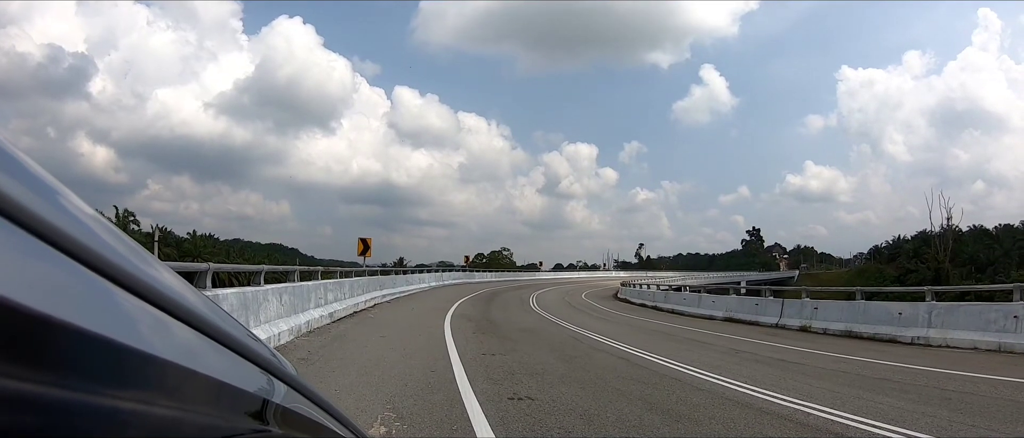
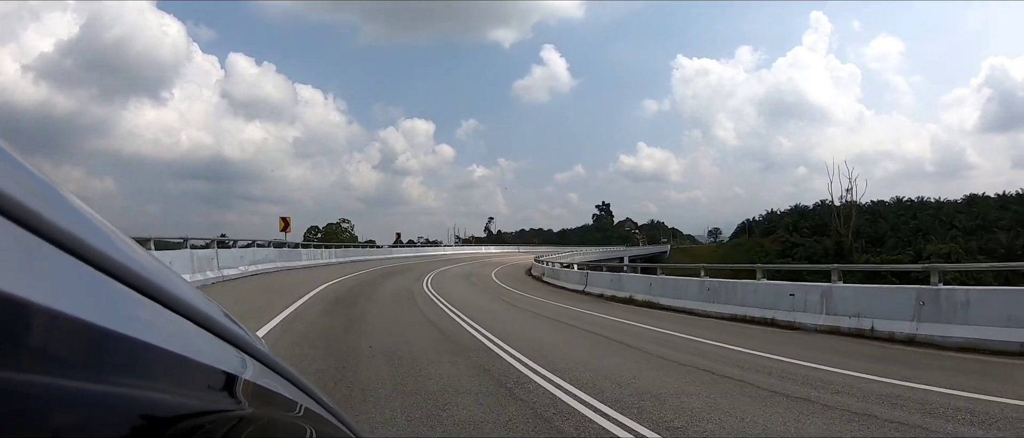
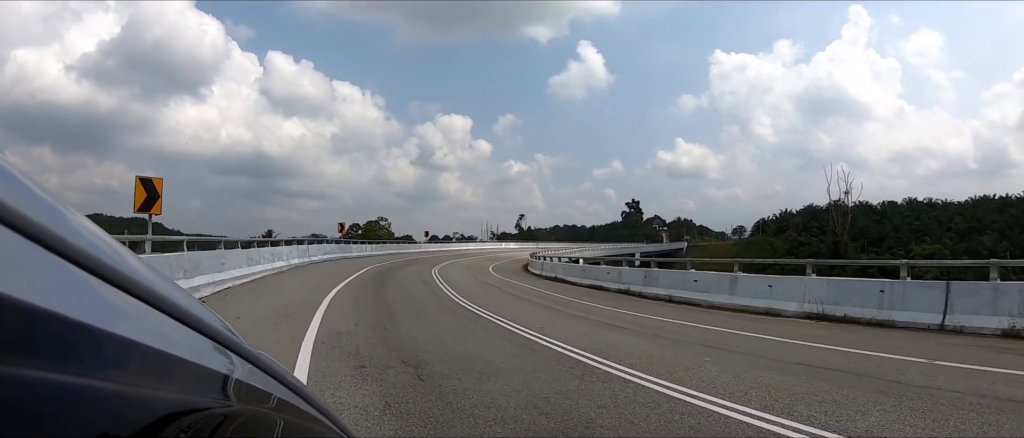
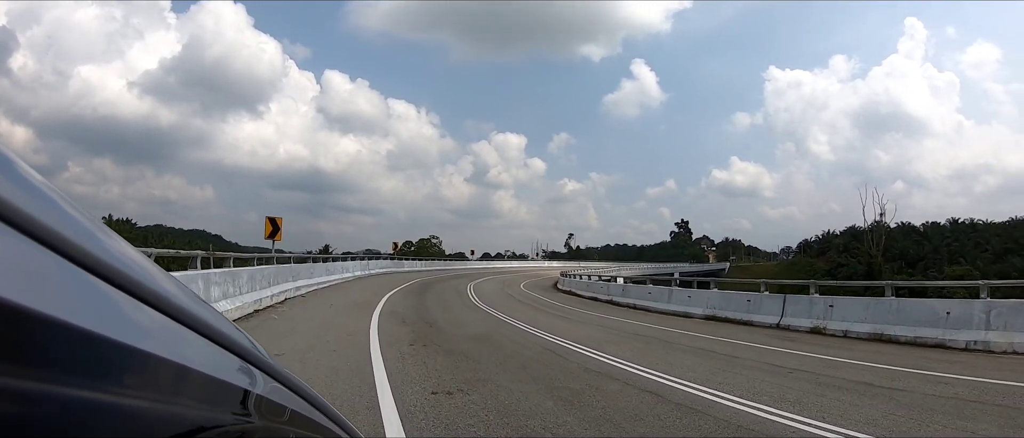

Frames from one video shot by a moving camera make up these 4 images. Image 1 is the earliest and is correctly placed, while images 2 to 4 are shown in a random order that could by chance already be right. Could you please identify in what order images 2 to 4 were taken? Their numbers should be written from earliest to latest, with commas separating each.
4, 3, 2
